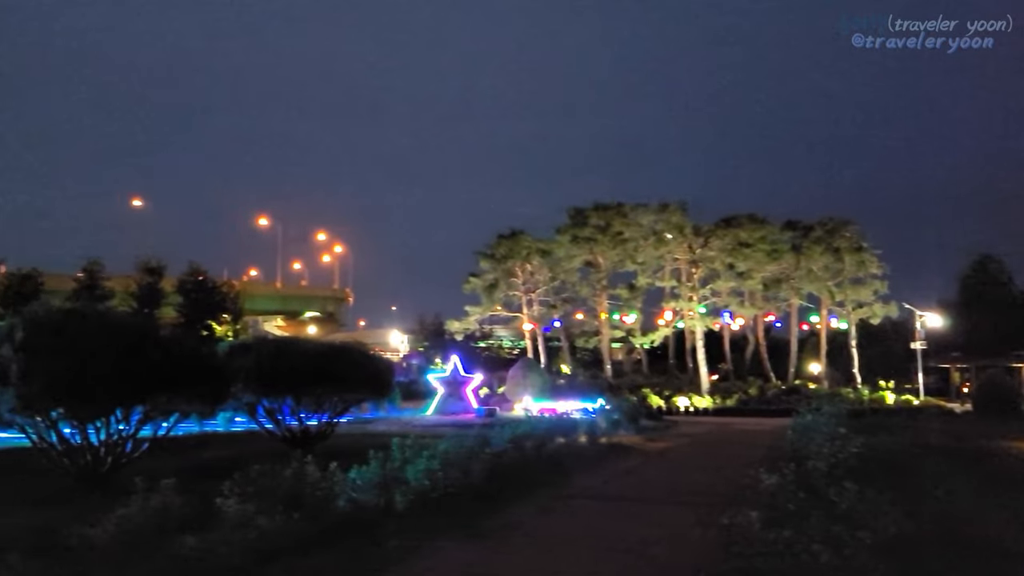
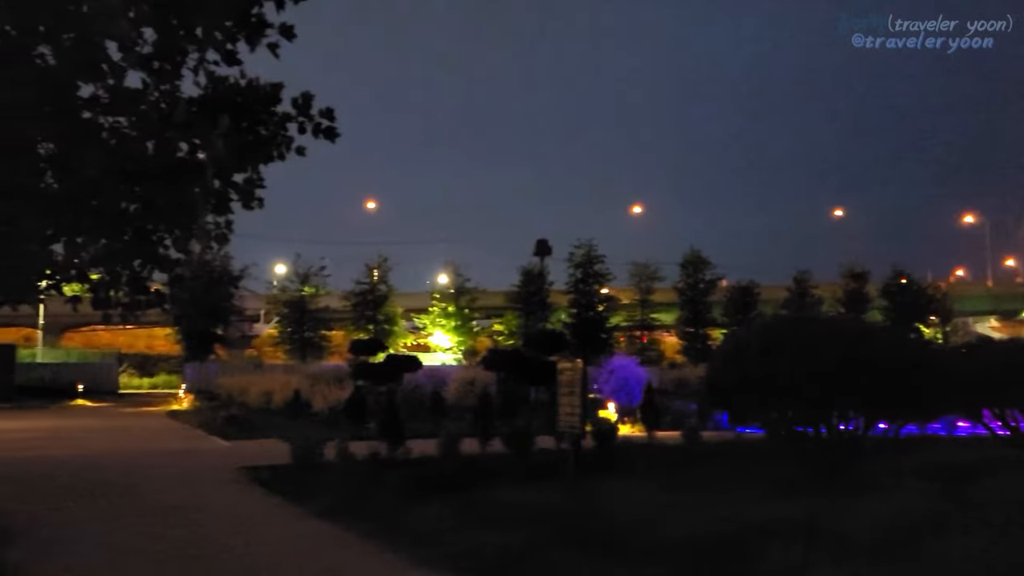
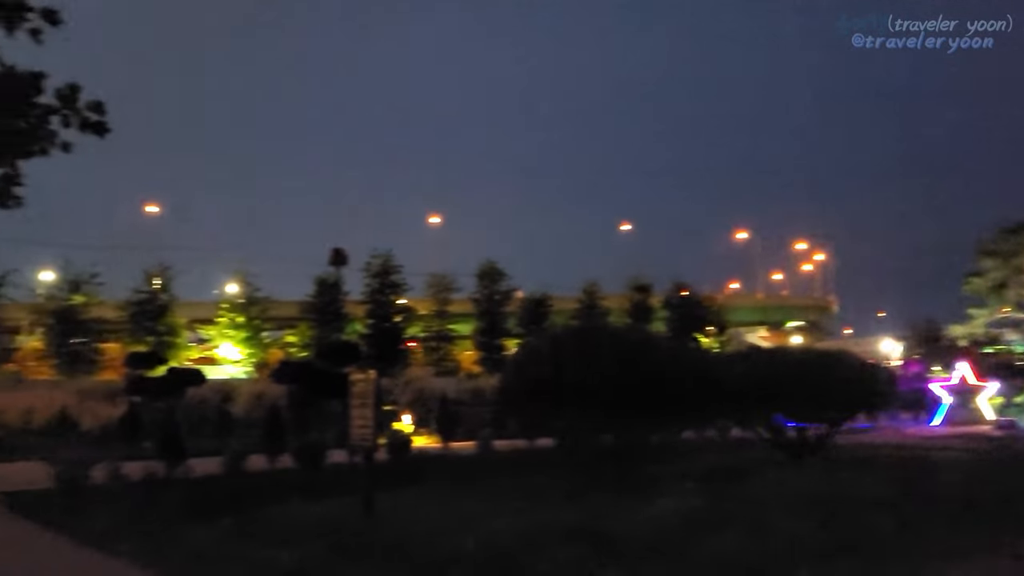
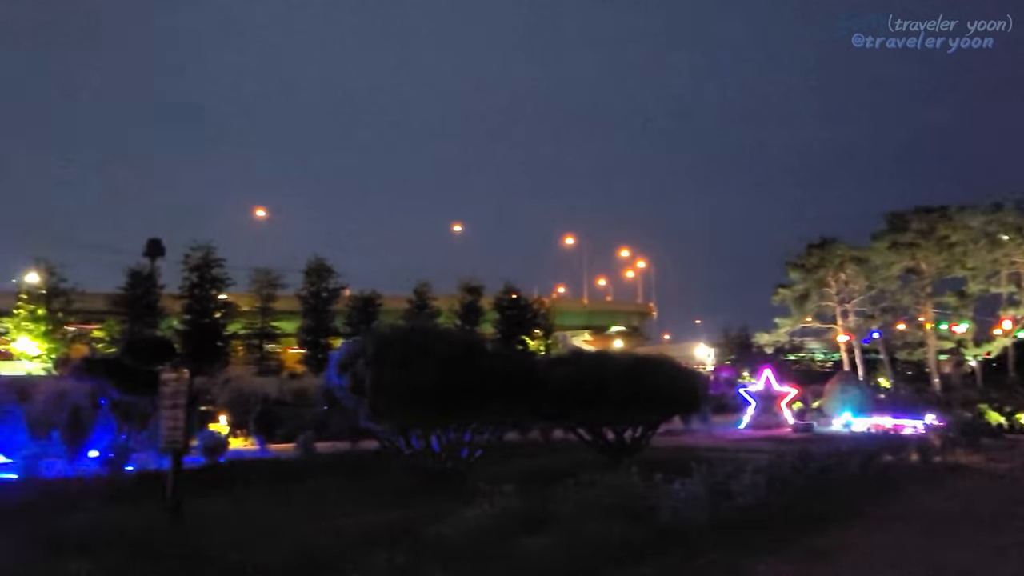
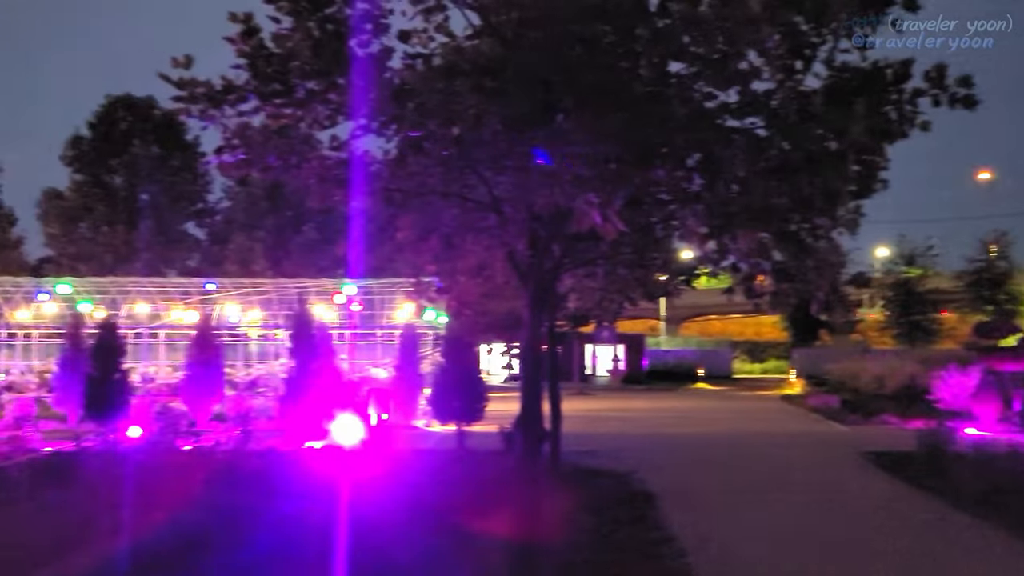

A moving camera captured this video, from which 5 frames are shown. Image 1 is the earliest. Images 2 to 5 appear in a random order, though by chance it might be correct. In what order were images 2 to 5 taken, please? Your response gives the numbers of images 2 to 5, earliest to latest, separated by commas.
4, 3, 2, 5
